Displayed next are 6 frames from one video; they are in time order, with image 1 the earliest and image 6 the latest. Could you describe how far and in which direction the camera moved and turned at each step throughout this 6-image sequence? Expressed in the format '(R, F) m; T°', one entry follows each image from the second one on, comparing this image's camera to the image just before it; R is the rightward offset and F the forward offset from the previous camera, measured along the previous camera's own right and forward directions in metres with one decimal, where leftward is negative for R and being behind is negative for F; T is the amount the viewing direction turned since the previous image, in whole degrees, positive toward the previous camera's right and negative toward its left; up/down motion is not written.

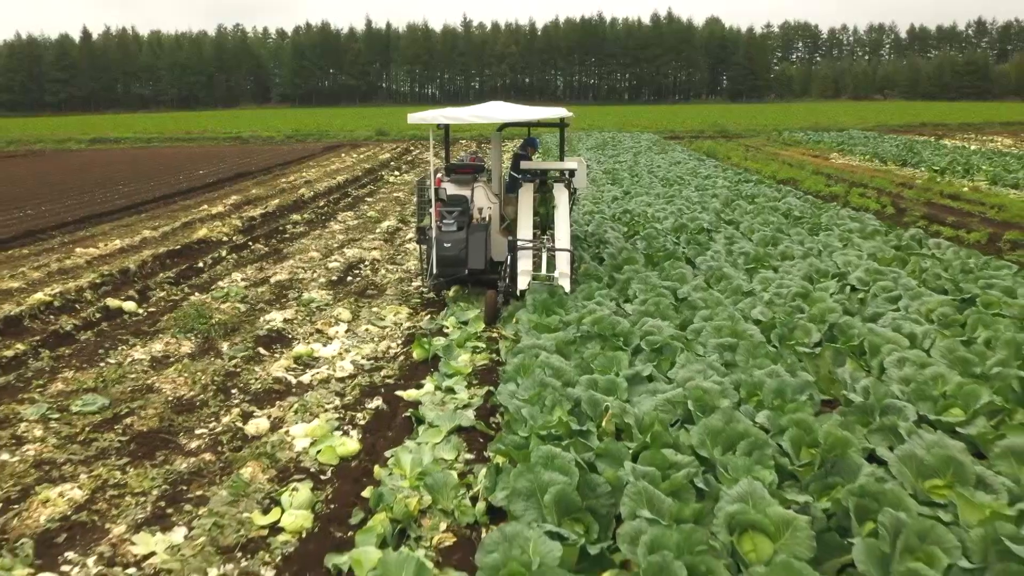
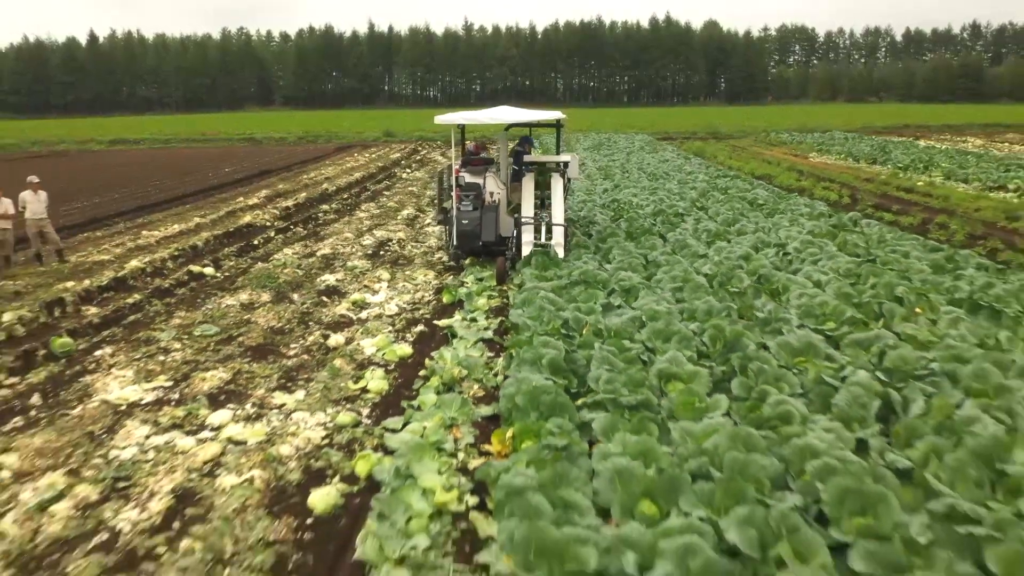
(-0.1, -1.4) m; 0°
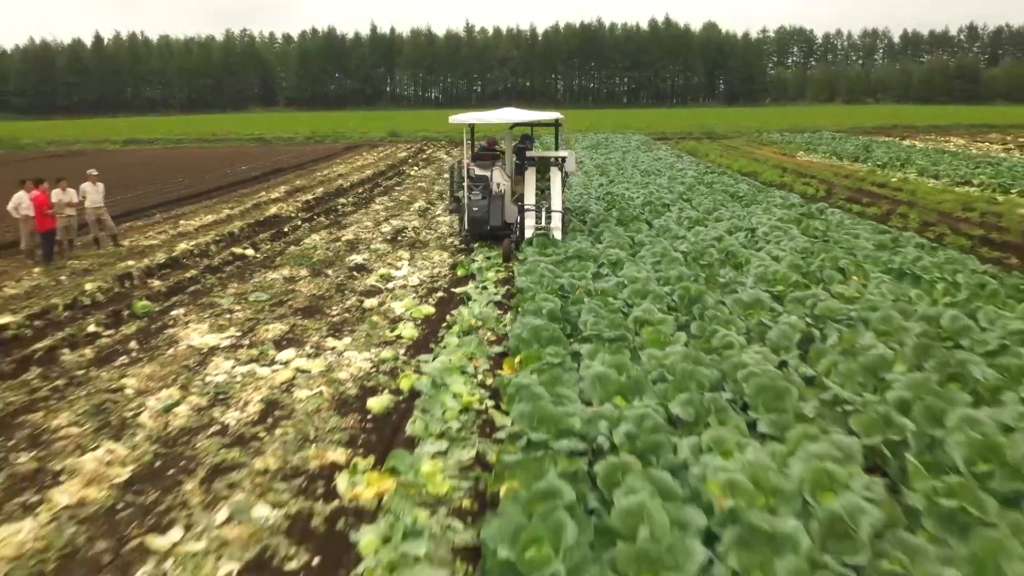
(0.0, -1.0) m; 0°
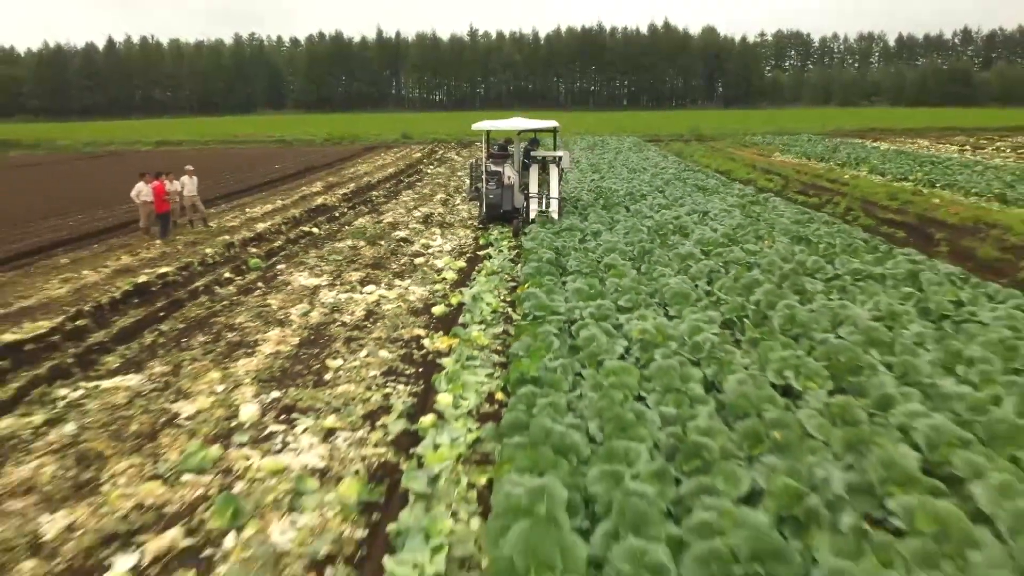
(-0.1, -2.3) m; 0°
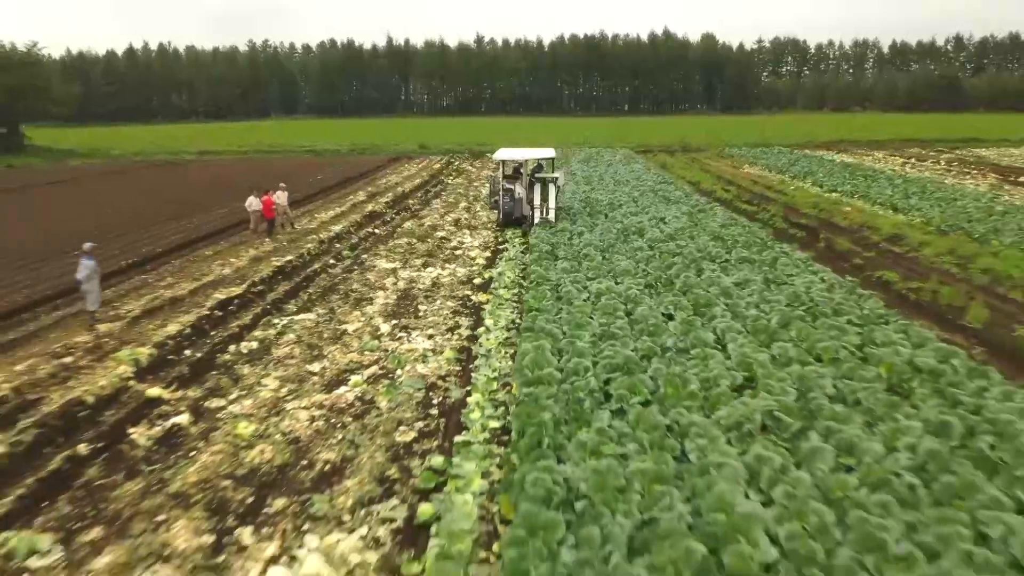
(-0.1, -3.8) m; 0°
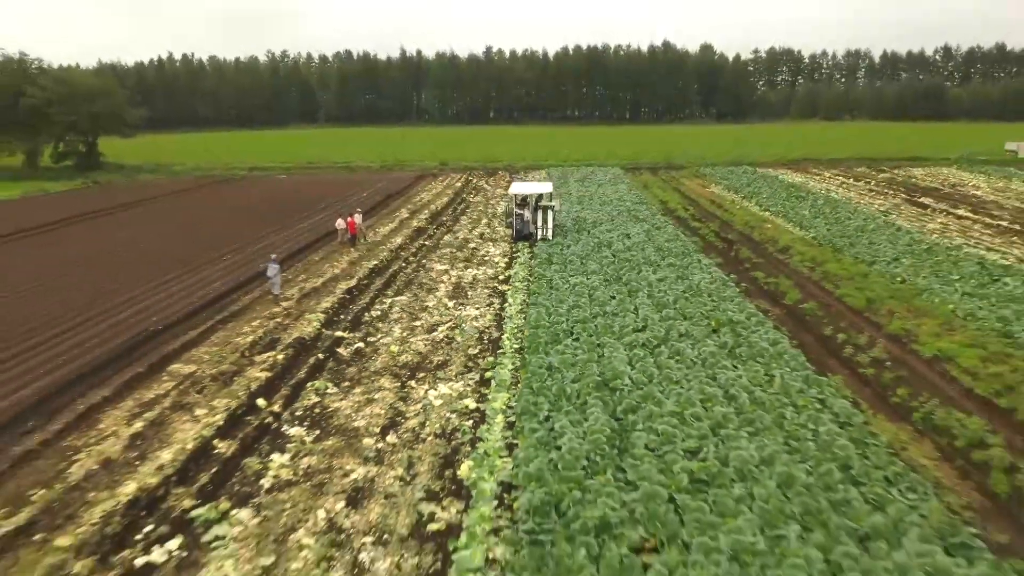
(-0.1, -5.9) m; -1°
